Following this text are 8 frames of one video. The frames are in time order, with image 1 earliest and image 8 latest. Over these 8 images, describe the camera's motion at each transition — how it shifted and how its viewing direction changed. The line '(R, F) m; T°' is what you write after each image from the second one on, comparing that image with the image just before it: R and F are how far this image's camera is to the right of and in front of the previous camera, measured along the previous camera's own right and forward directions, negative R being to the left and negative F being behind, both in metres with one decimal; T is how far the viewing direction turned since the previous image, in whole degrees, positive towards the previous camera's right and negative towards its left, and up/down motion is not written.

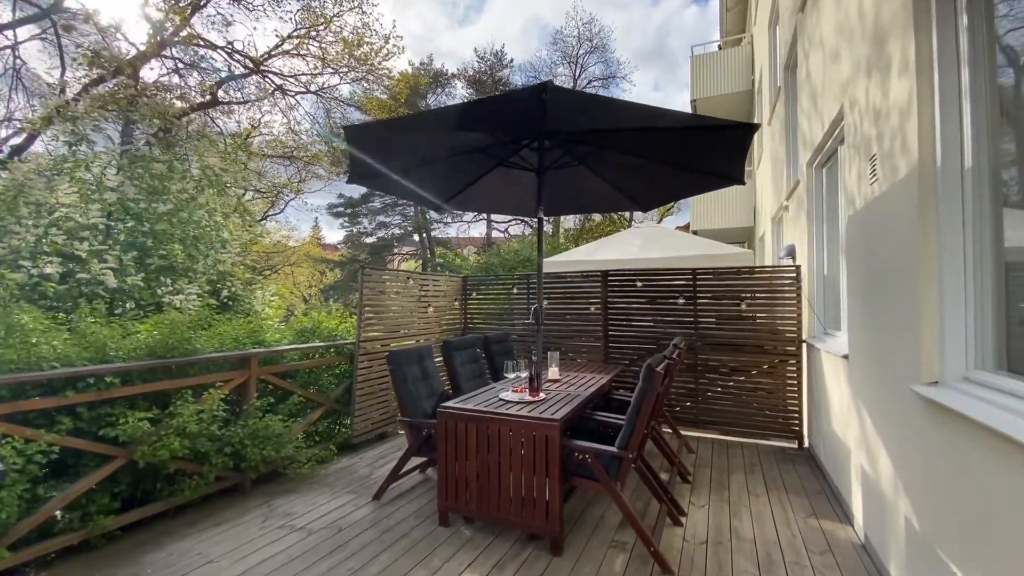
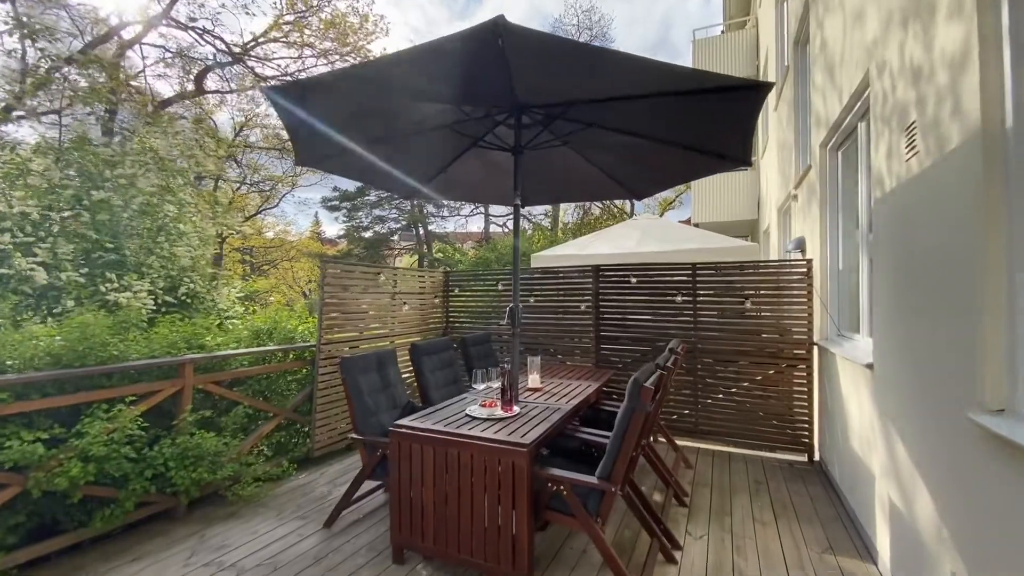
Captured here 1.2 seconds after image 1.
(+0.2, +0.4) m; 0°
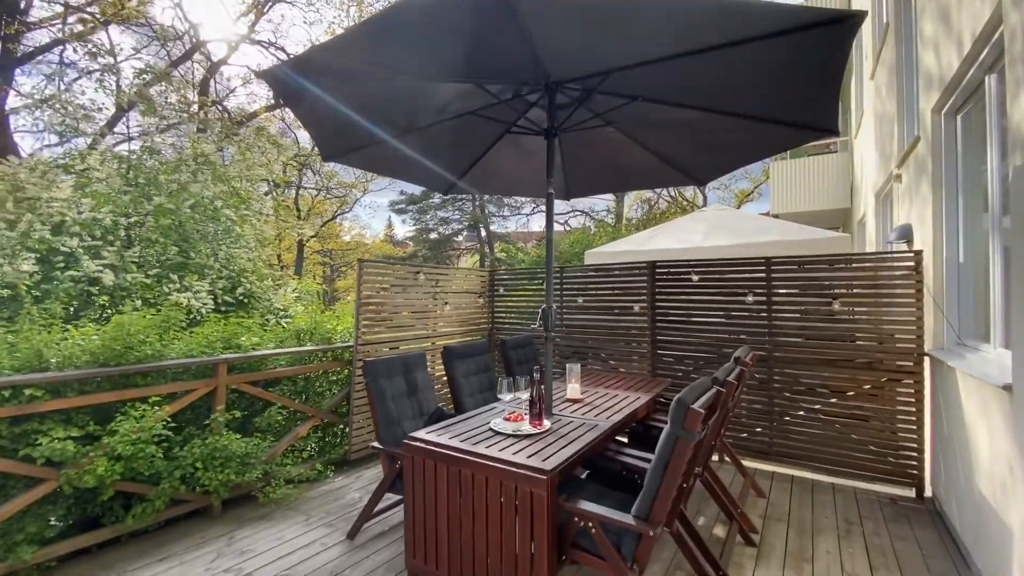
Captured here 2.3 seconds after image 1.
(+0.2, +0.3) m; -8°
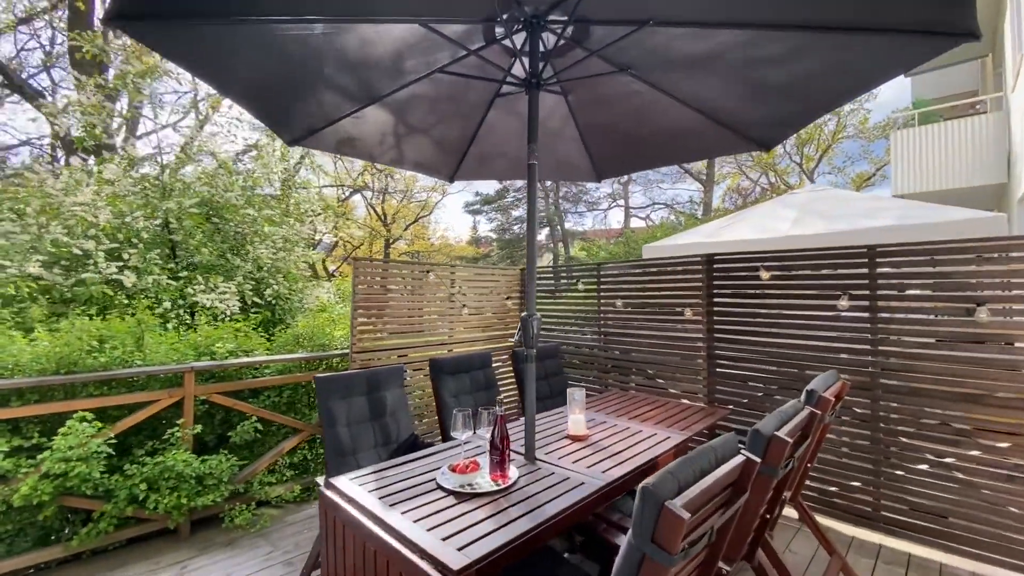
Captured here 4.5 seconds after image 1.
(+0.5, +0.7) m; -11°
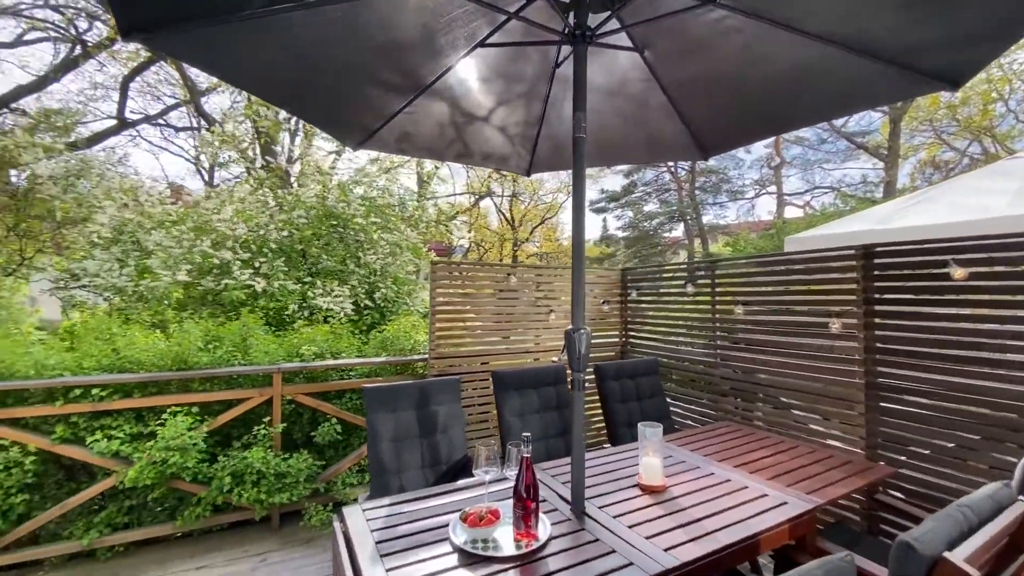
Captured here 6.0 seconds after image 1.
(+0.3, +0.4) m; -17°
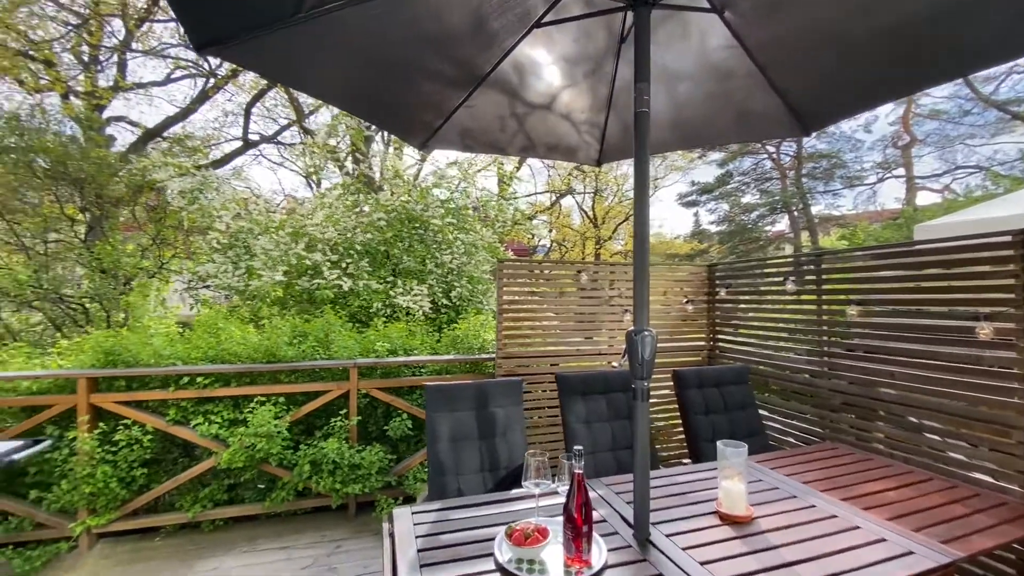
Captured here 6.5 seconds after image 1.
(+0.1, +0.1) m; -11°
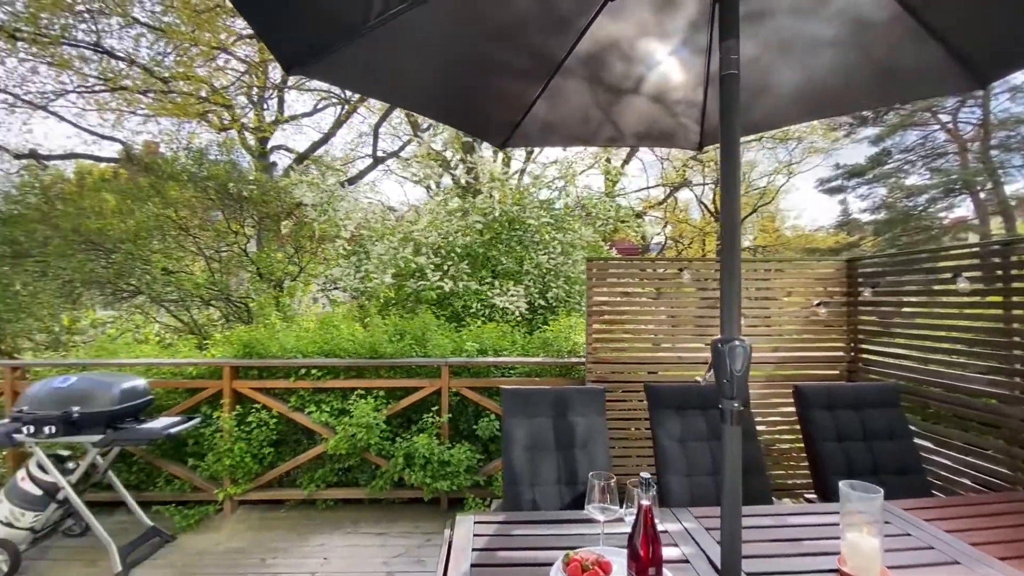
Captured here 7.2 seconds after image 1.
(+0.1, +0.1) m; -14°
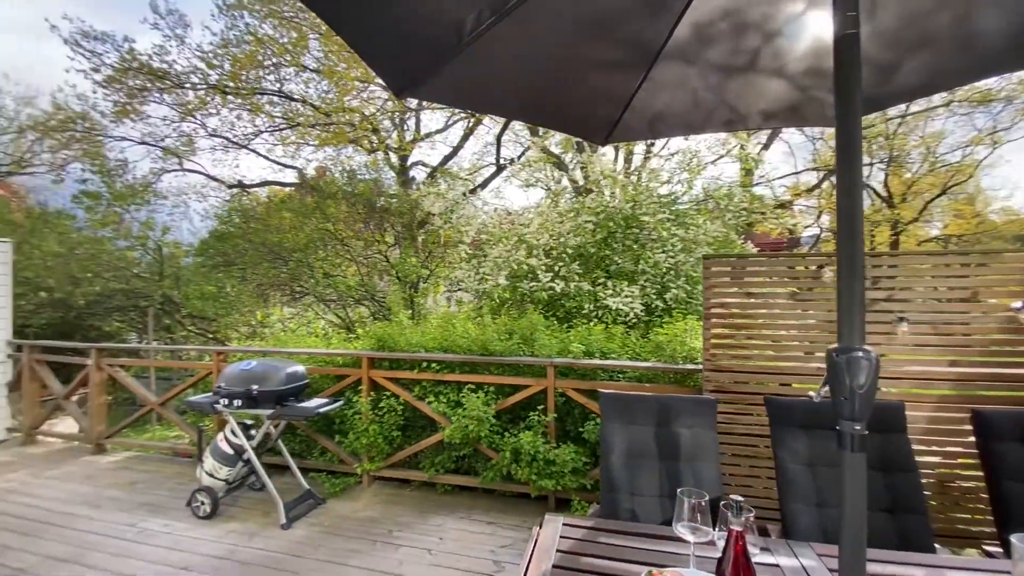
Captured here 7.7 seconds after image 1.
(+0.1, 0.0) m; -16°
